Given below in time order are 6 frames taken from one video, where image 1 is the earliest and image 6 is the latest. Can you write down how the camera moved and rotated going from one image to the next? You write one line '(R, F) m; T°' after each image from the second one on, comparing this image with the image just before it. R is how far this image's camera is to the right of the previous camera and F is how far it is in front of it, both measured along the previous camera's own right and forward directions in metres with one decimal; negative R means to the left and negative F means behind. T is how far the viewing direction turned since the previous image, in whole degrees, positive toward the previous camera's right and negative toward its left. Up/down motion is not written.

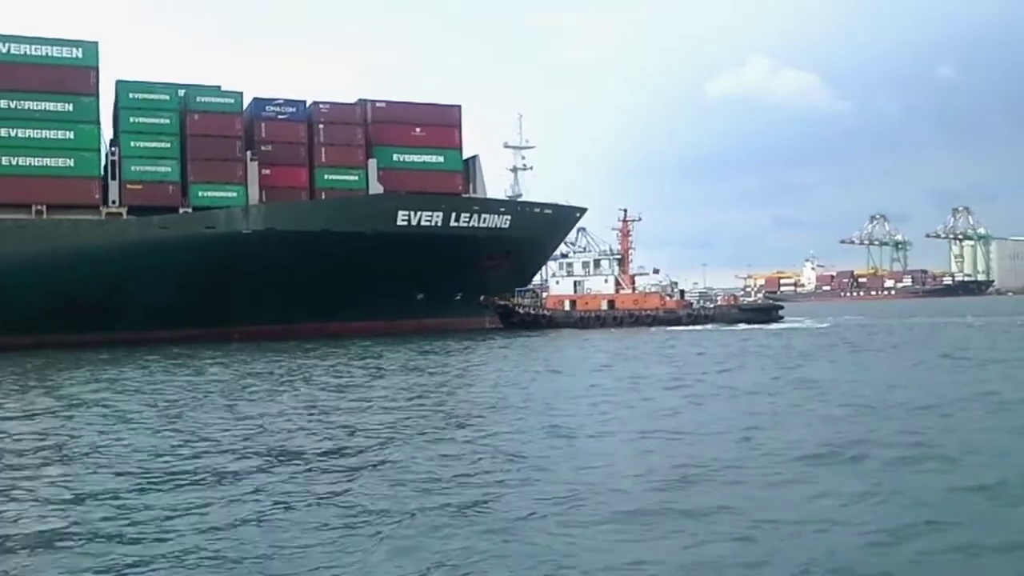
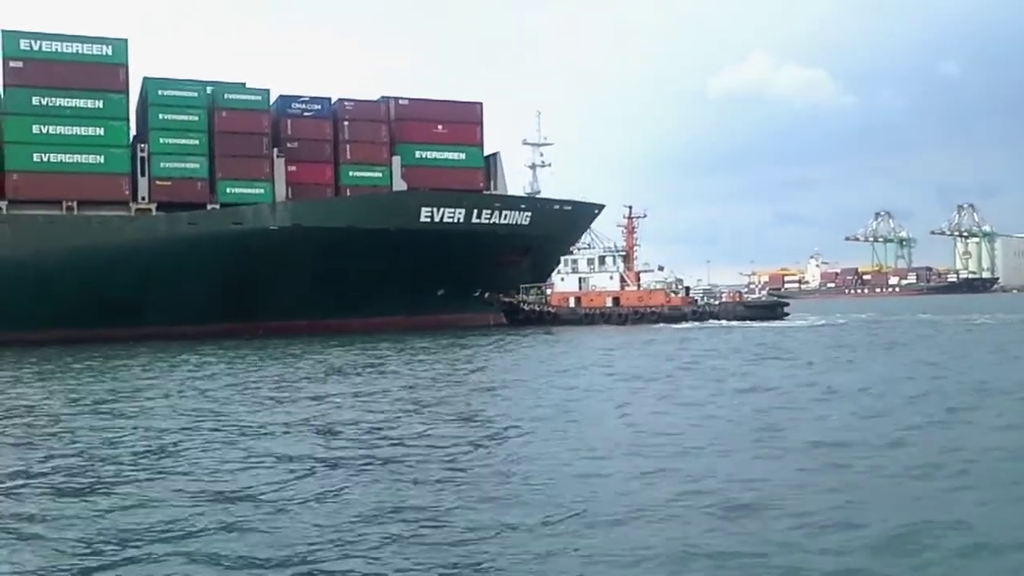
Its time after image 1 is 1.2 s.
(-0.5, -0.2) m; 0°
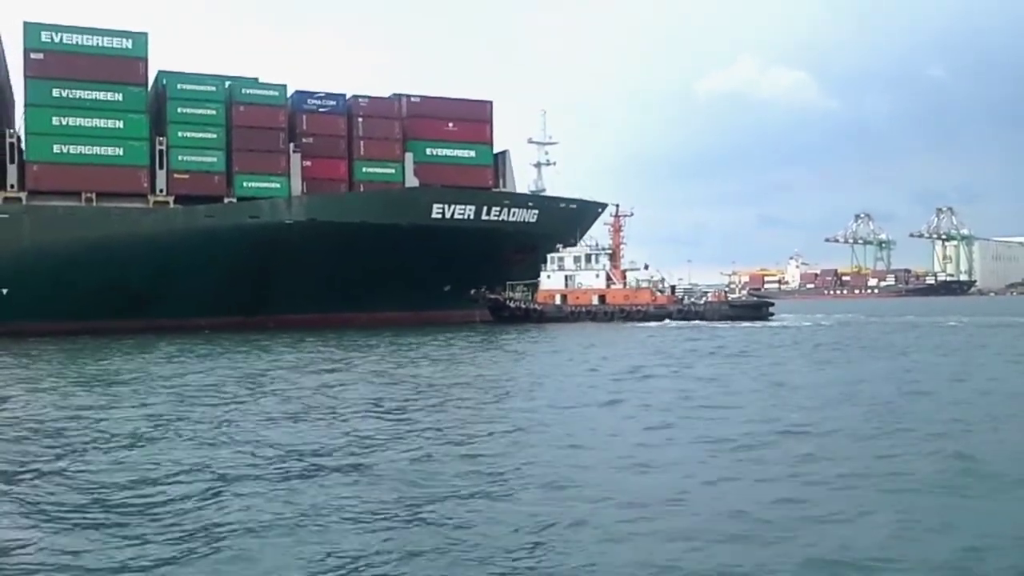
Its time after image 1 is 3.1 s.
(-0.7, -0.3) m; +1°
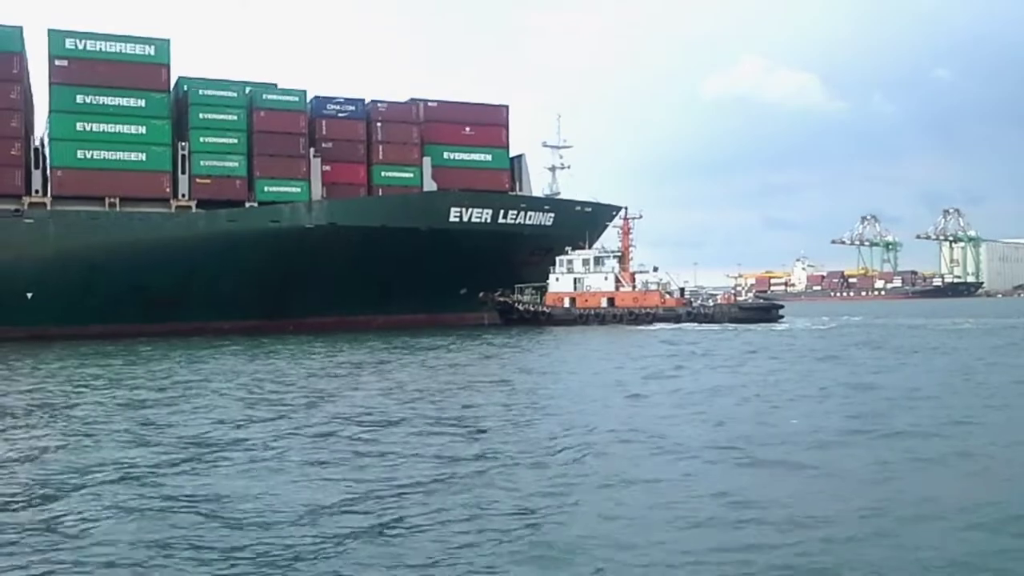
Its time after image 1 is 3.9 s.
(-0.3, -0.1) m; 0°
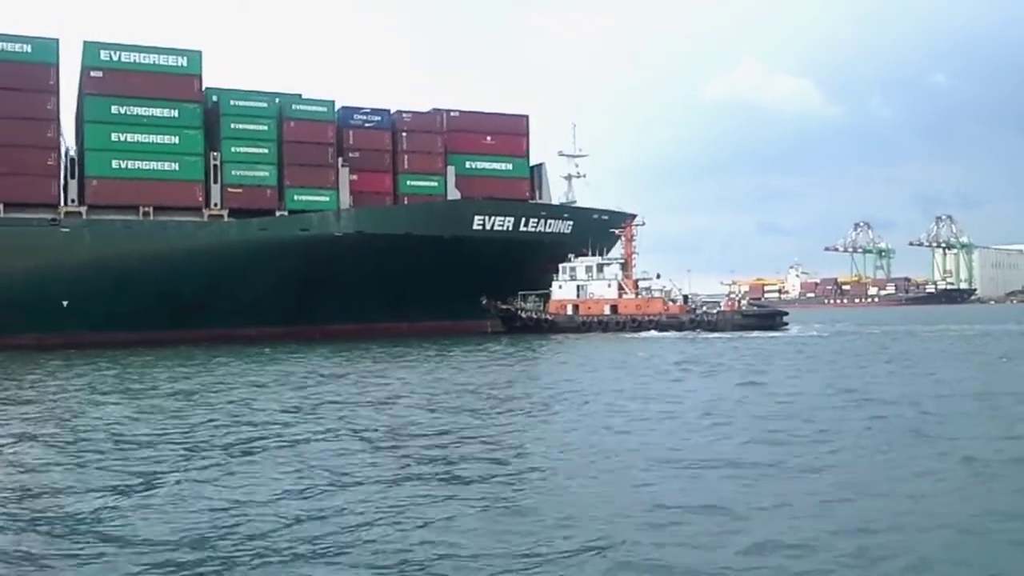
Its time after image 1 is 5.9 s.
(-0.7, -0.3) m; 0°
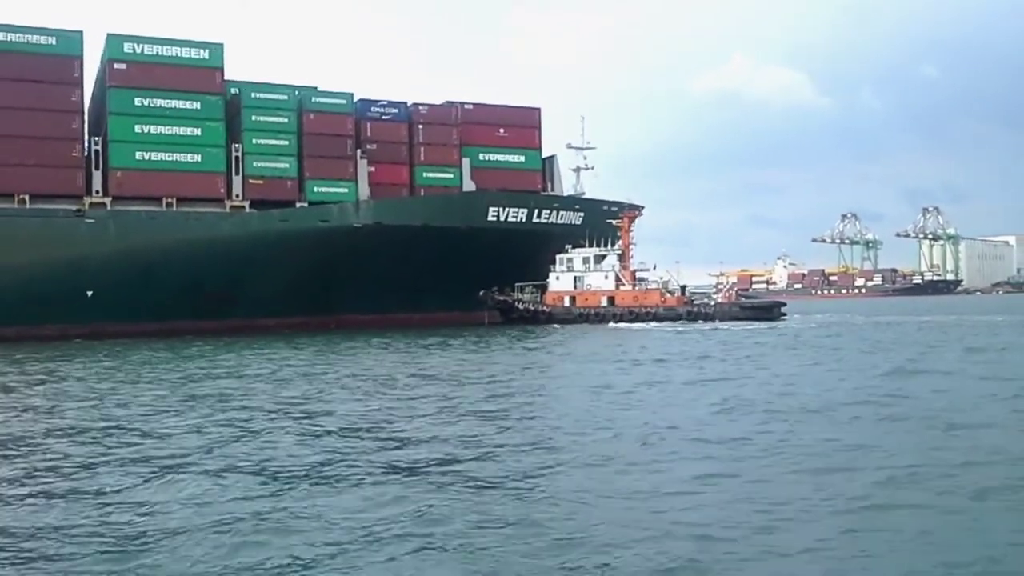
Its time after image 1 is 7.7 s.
(-0.6, -0.3) m; +1°
